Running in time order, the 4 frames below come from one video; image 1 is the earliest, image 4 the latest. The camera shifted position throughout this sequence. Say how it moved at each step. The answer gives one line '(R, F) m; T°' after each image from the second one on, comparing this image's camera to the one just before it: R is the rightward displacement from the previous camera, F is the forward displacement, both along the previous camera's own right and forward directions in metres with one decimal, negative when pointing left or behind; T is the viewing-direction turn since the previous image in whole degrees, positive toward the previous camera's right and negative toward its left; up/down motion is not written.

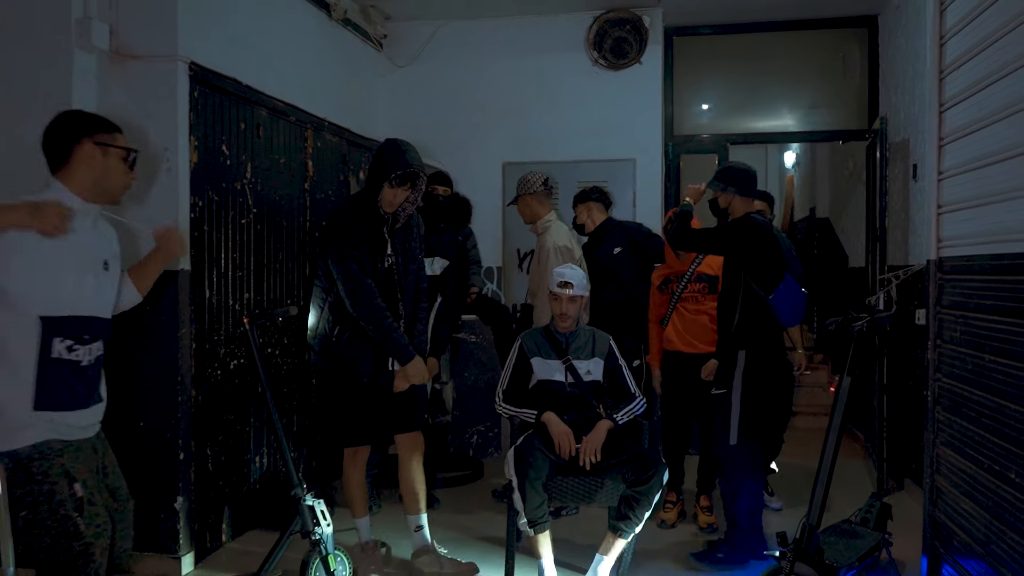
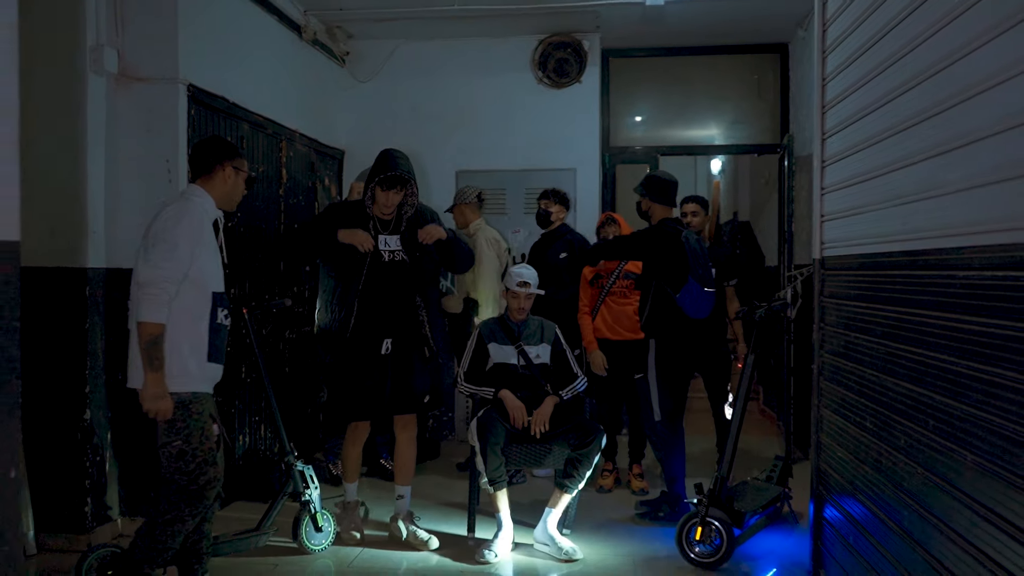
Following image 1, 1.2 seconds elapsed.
(-0.1, -0.5) m; +4°
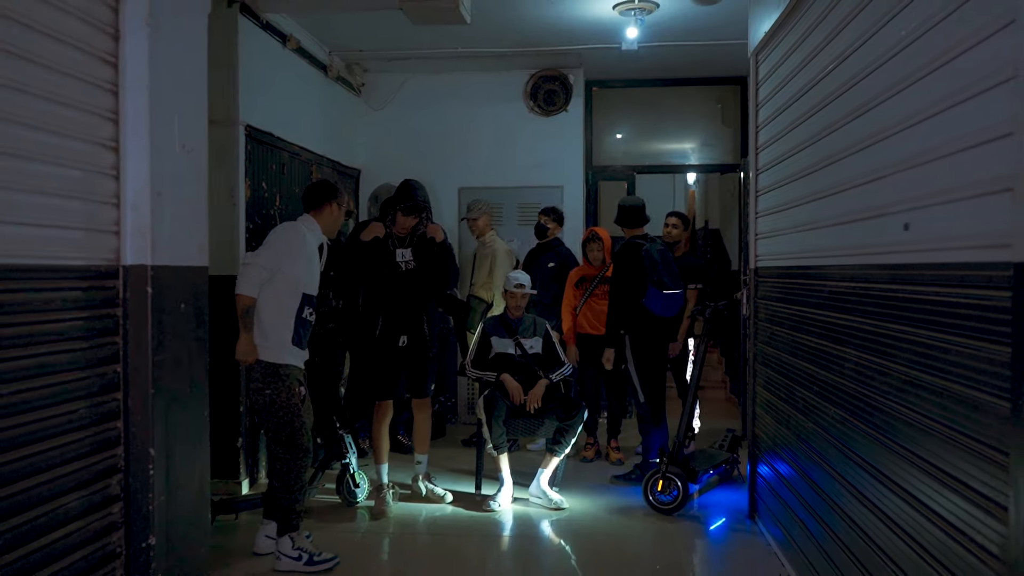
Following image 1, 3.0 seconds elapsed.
(-0.1, -0.7) m; +1°
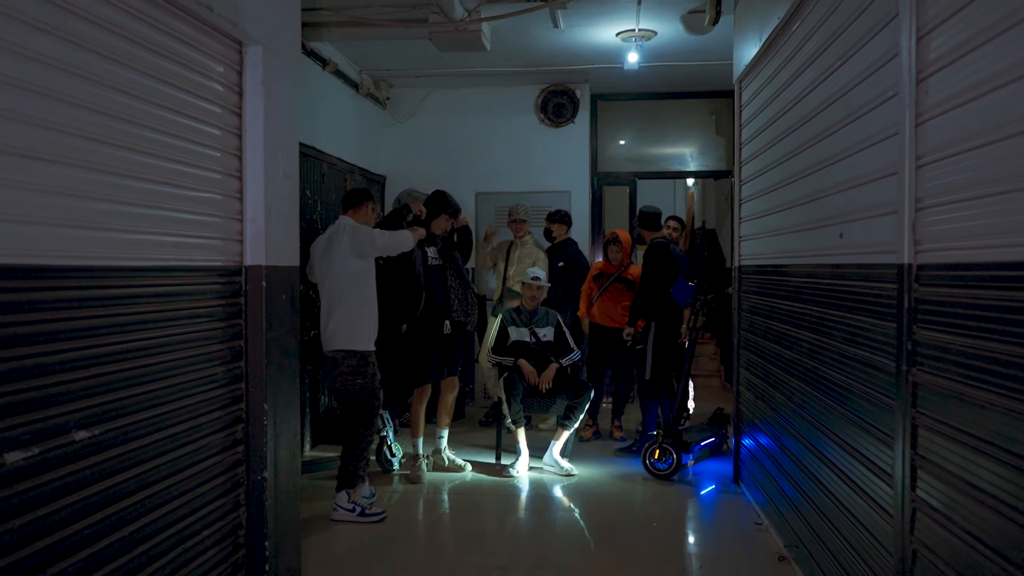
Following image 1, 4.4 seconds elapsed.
(-0.1, -0.6) m; 0°
